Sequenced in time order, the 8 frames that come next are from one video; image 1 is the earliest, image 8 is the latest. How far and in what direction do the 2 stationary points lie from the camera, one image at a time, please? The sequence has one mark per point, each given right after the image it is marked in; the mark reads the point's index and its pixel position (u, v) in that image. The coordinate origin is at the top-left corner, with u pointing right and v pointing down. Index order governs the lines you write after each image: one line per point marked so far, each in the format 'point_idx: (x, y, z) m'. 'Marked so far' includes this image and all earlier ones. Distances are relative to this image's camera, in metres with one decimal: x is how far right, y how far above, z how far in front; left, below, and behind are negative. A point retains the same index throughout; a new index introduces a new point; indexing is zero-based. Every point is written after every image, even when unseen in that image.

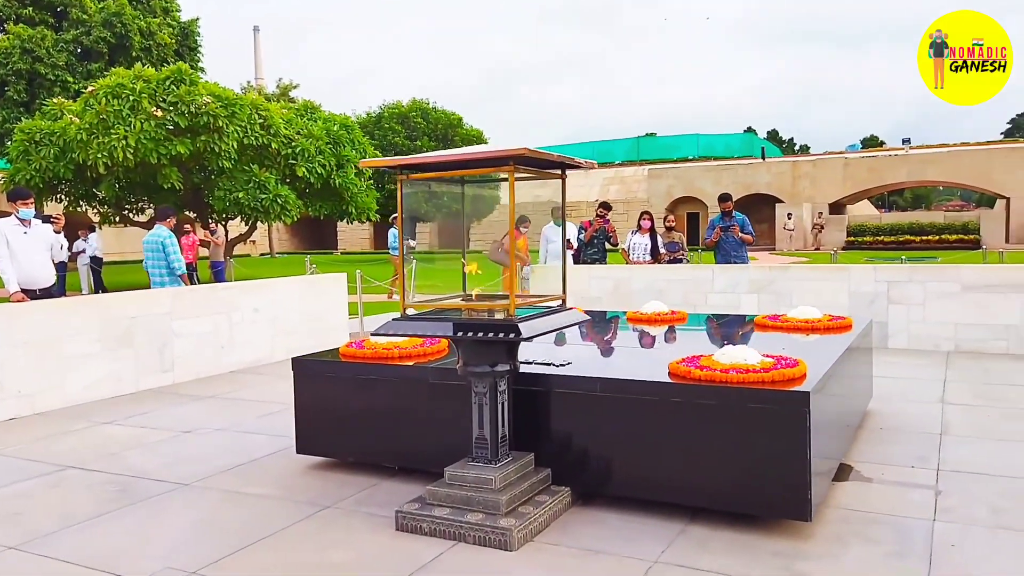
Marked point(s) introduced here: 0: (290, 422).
0: (-1.6, -1.0, +6.4) m
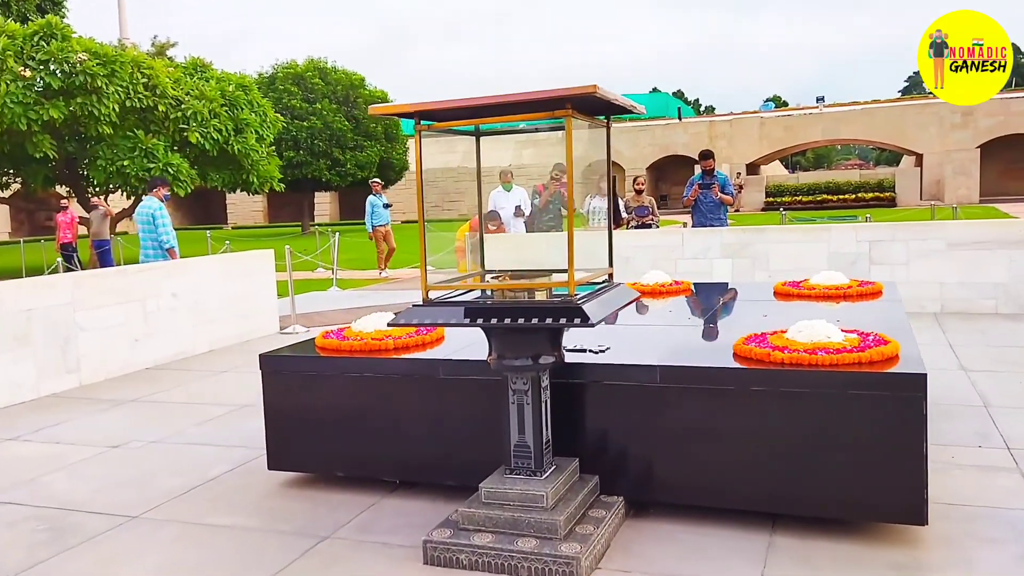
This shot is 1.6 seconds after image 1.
0: (-1.7, -0.9, +5.5) m
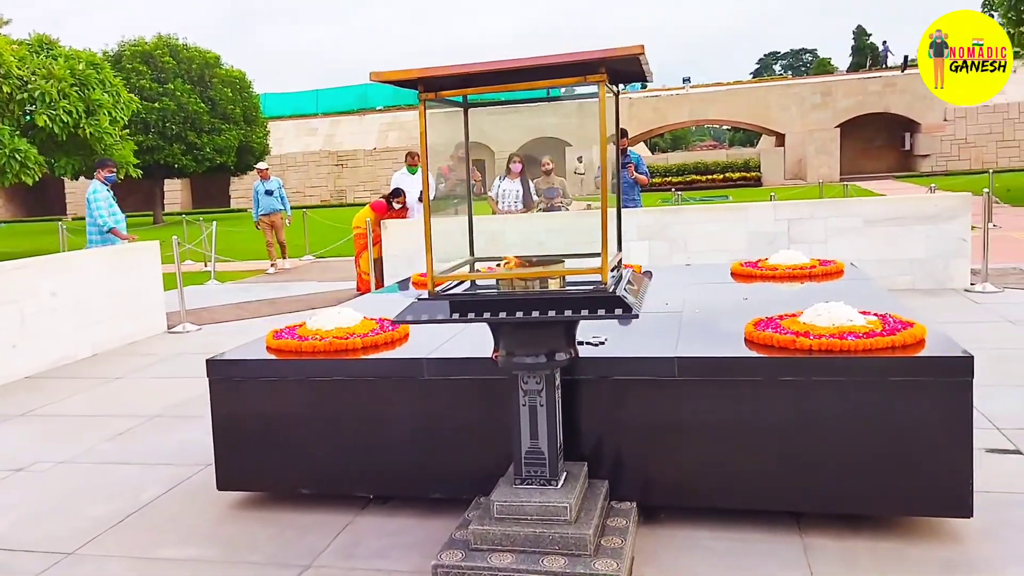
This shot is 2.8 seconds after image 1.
0: (-1.9, -0.8, +4.8) m
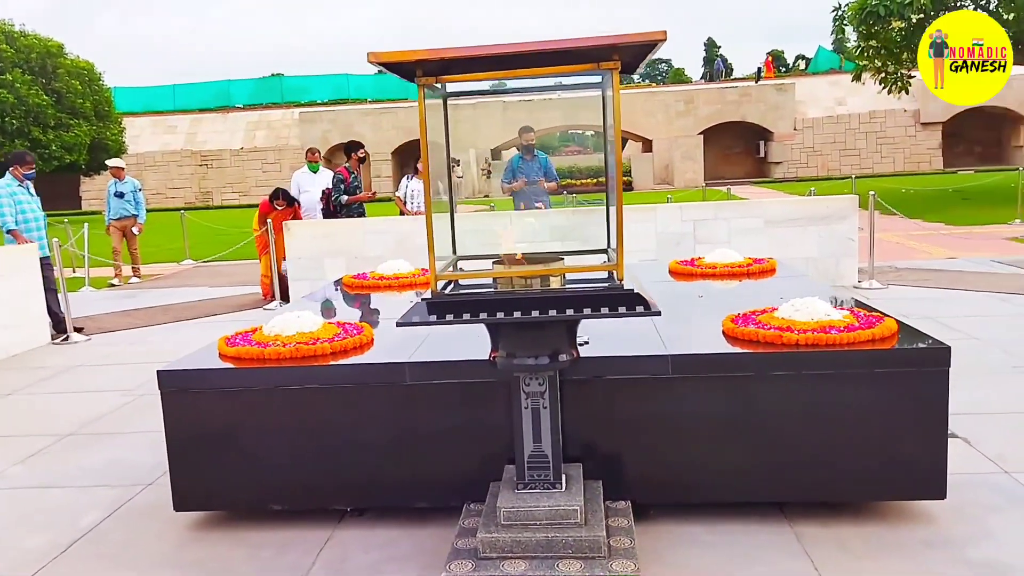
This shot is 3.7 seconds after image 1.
0: (-2.2, -0.9, +4.3) m
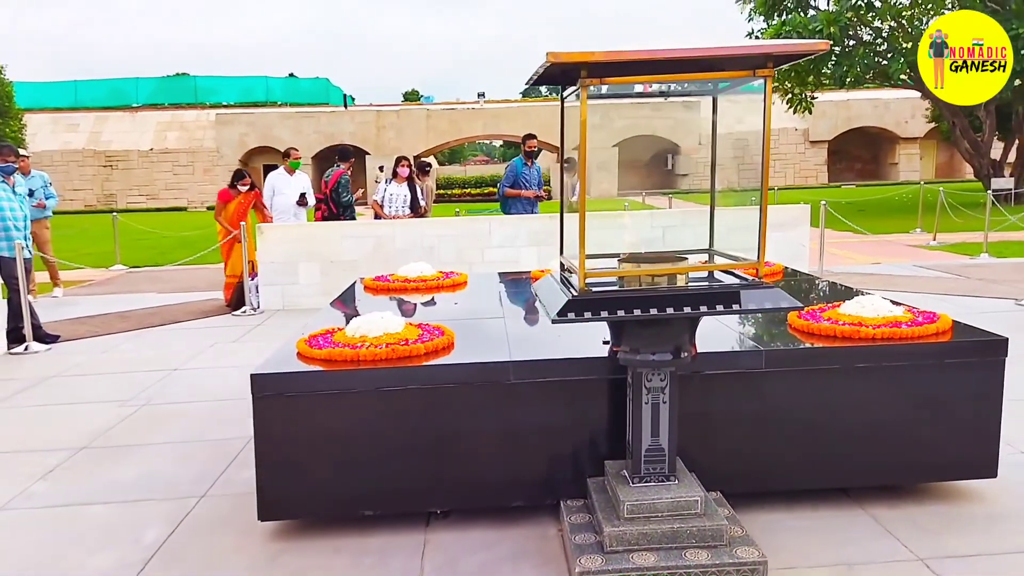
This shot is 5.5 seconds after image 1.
0: (-1.9, -0.9, +4.1) m
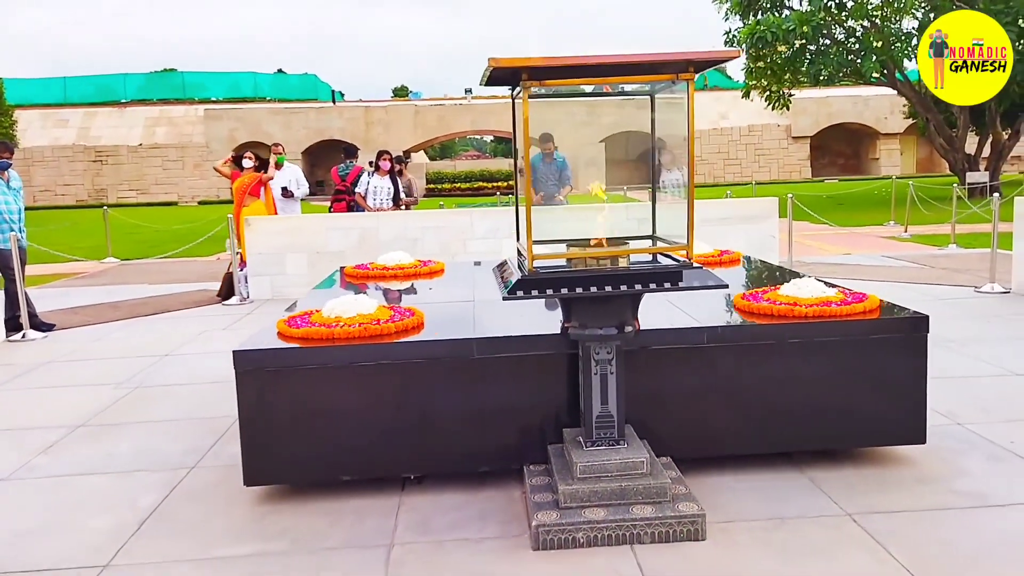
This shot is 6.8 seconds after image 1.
0: (-2.0, -0.8, +4.4) m
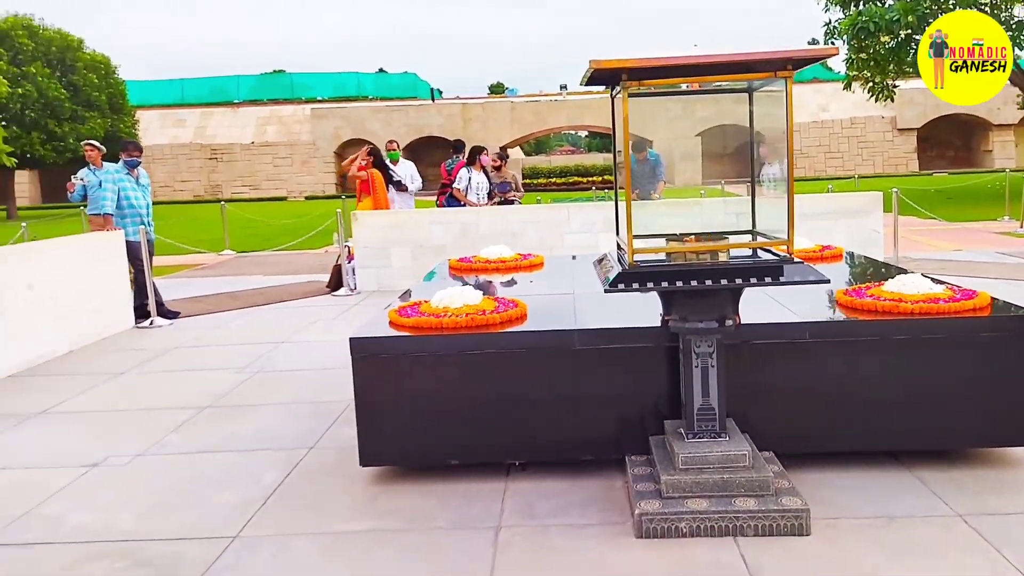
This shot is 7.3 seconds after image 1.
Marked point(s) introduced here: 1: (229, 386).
0: (-1.5, -0.8, +4.7) m
1: (-1.8, -0.6, +5.3) m
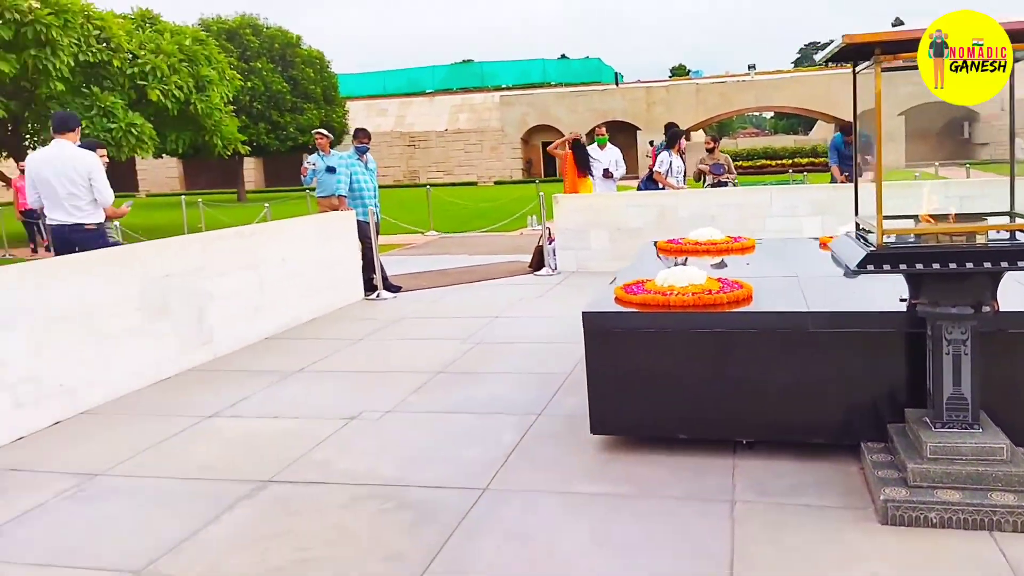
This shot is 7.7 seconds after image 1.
0: (-0.2, -0.6, +5.0) m
1: (-0.4, -0.5, +5.6) m
